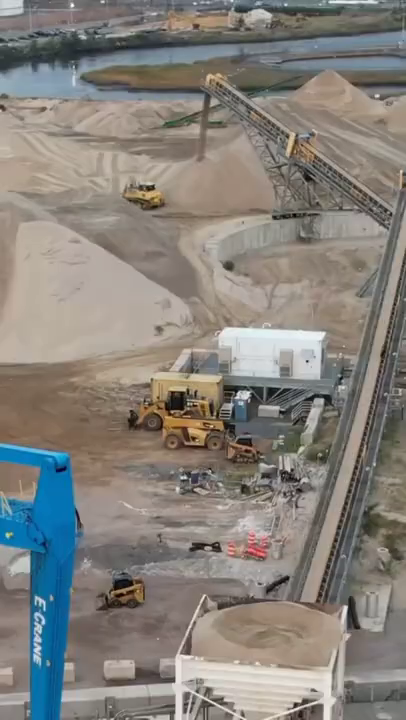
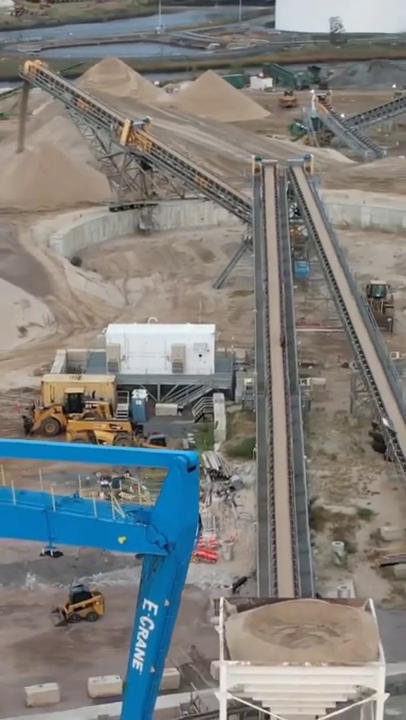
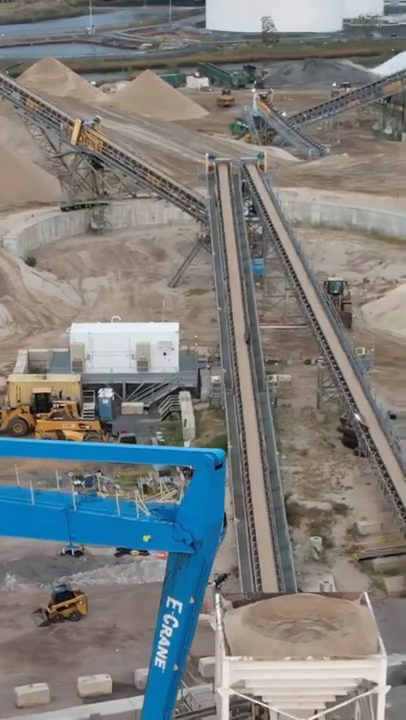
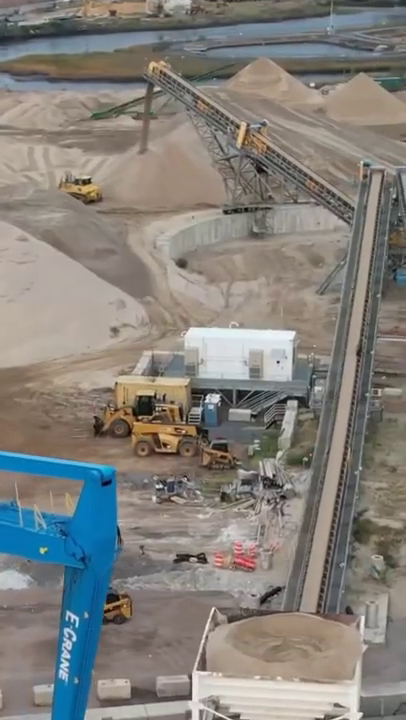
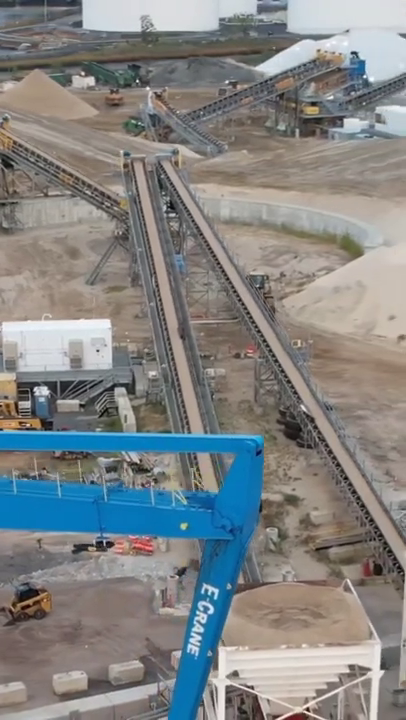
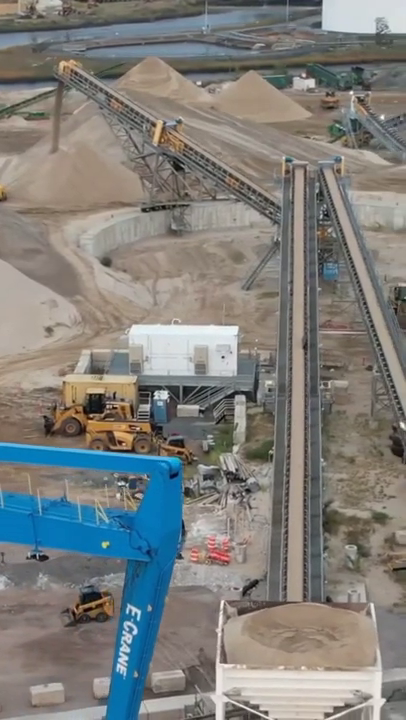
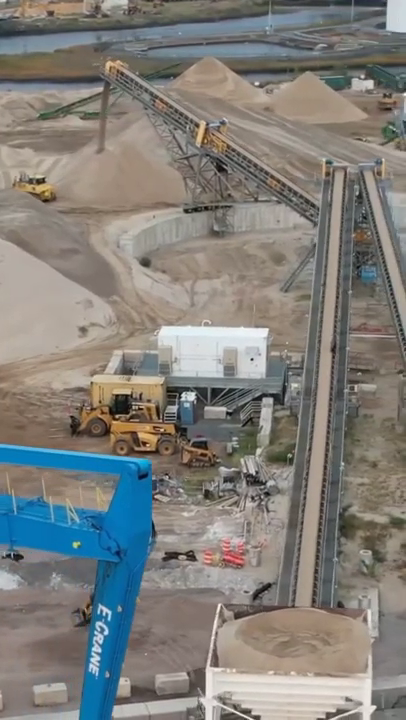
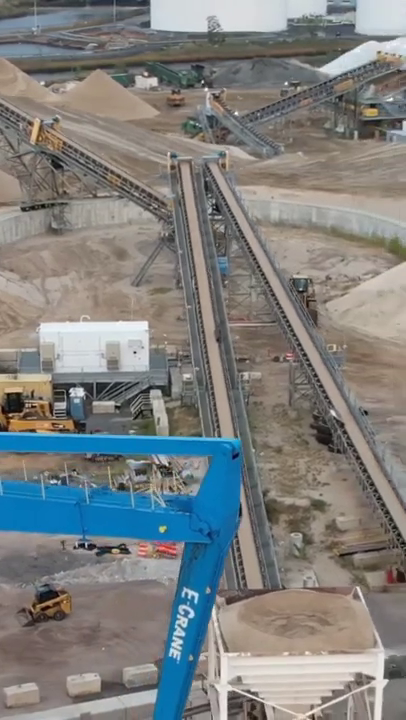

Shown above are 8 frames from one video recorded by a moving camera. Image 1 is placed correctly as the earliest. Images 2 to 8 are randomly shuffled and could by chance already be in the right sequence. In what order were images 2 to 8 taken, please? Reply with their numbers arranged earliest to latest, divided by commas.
4, 7, 6, 2, 3, 8, 5
